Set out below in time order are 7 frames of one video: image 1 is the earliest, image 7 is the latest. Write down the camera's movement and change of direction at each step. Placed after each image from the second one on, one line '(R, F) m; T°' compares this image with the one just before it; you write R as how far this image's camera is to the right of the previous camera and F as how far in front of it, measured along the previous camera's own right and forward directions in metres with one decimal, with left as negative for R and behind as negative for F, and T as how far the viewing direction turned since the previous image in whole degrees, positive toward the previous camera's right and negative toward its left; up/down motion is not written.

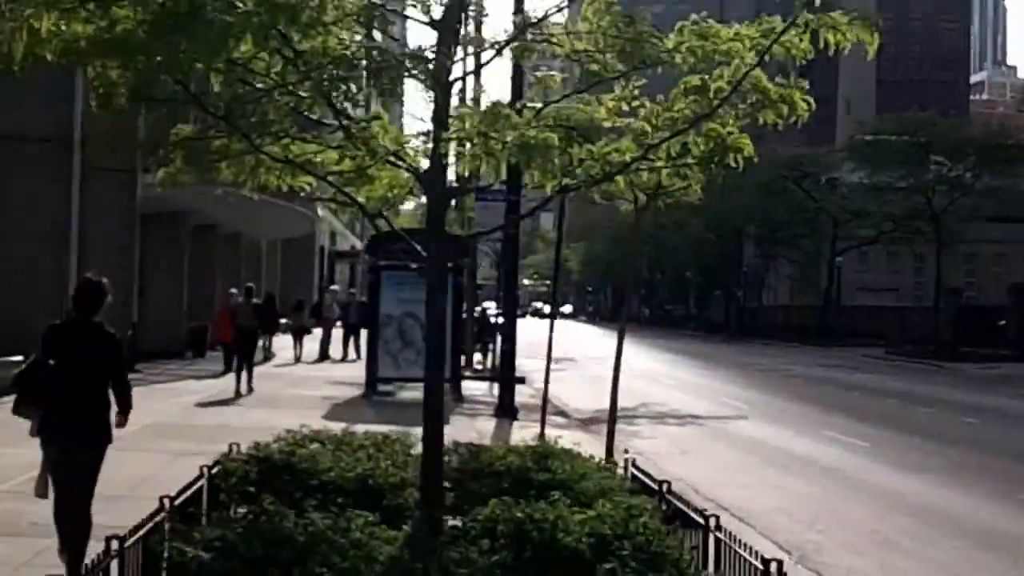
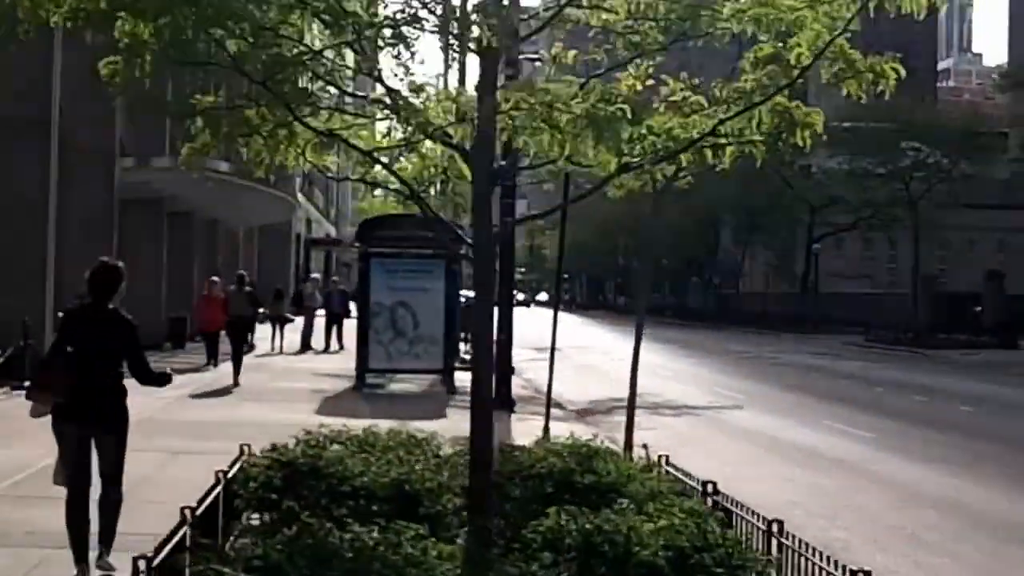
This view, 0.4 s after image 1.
(-0.5, +0.5) m; +1°
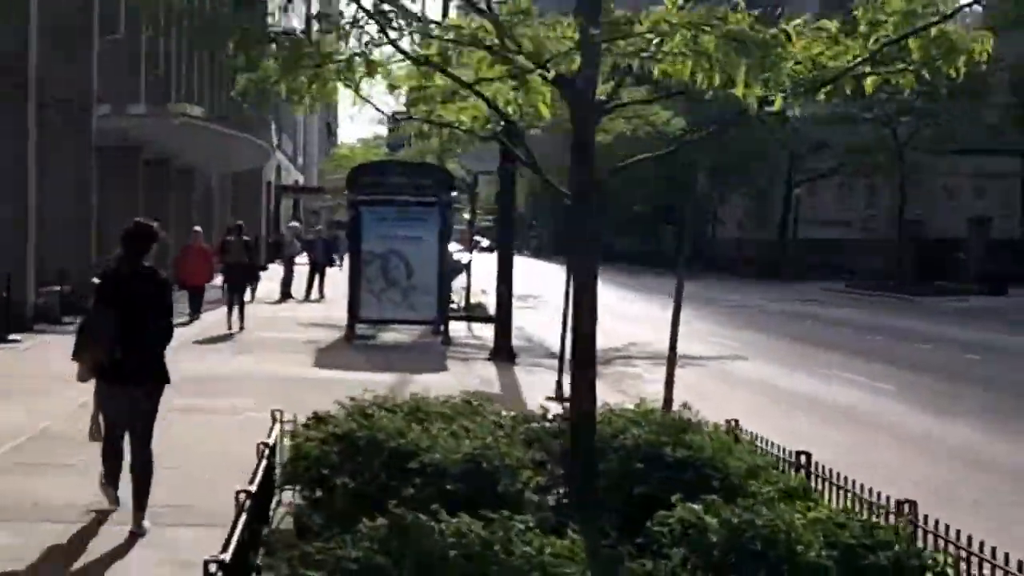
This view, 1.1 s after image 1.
(-0.7, +0.8) m; +2°
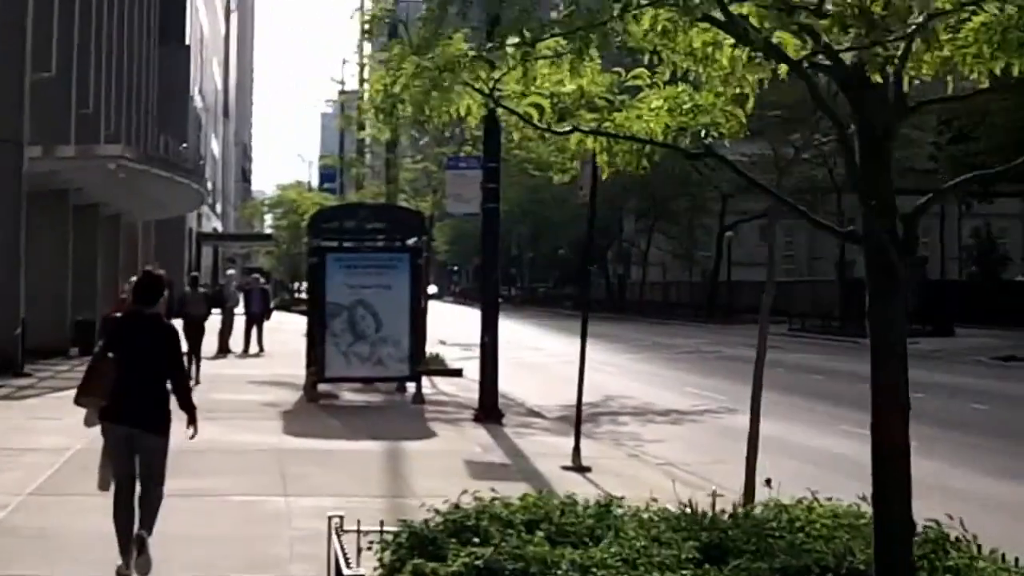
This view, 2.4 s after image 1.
(-1.3, +1.6) m; +5°
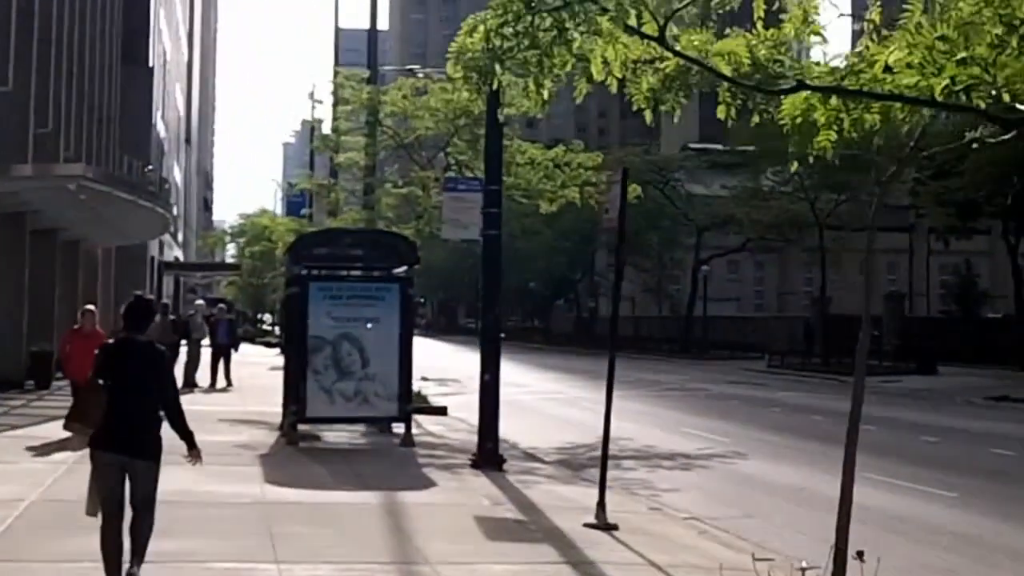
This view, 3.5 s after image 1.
(-0.7, +1.6) m; +2°
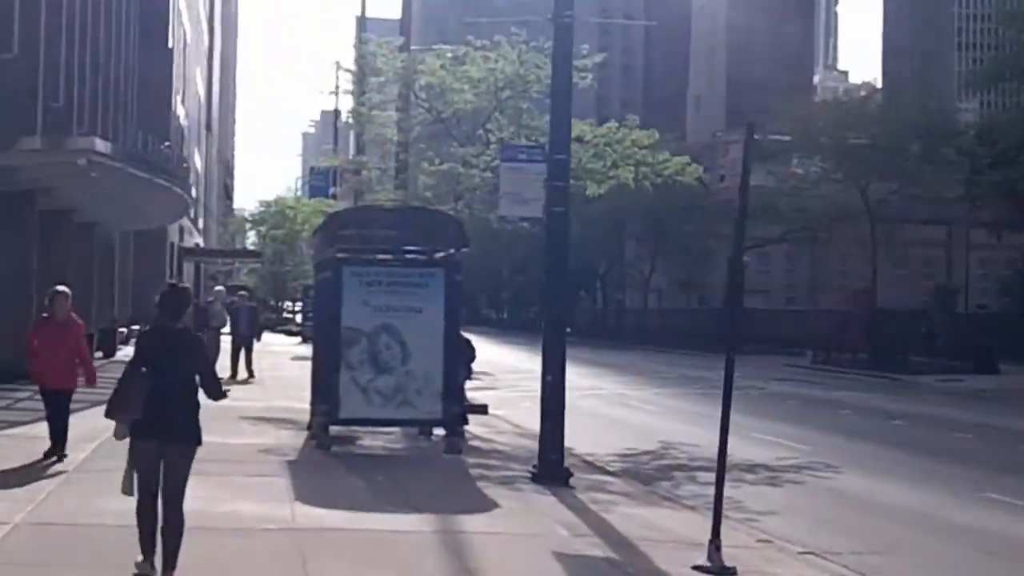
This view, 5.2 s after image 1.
(-0.7, +2.6) m; -1°
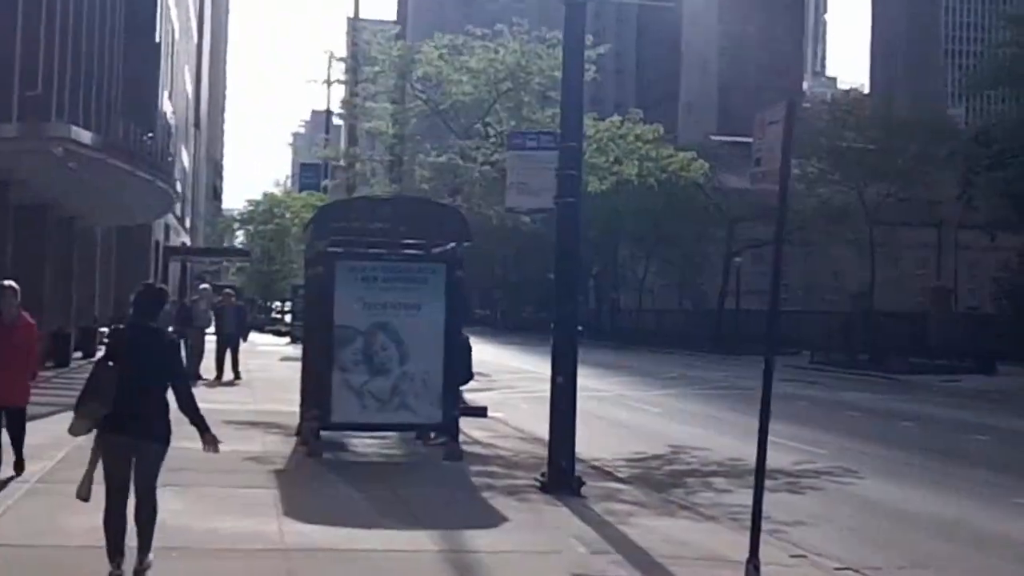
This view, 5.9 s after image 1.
(-0.2, +1.0) m; +1°
